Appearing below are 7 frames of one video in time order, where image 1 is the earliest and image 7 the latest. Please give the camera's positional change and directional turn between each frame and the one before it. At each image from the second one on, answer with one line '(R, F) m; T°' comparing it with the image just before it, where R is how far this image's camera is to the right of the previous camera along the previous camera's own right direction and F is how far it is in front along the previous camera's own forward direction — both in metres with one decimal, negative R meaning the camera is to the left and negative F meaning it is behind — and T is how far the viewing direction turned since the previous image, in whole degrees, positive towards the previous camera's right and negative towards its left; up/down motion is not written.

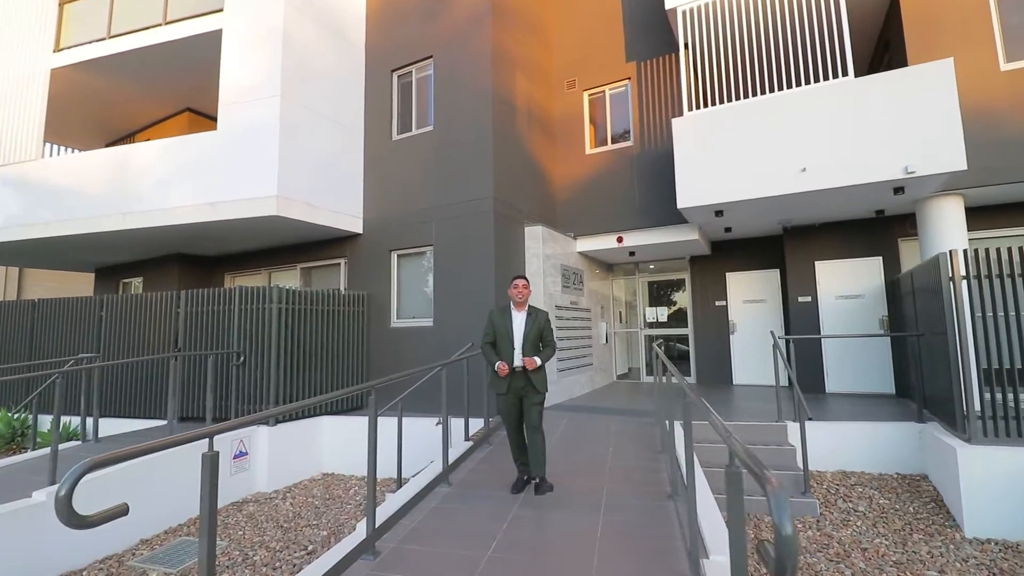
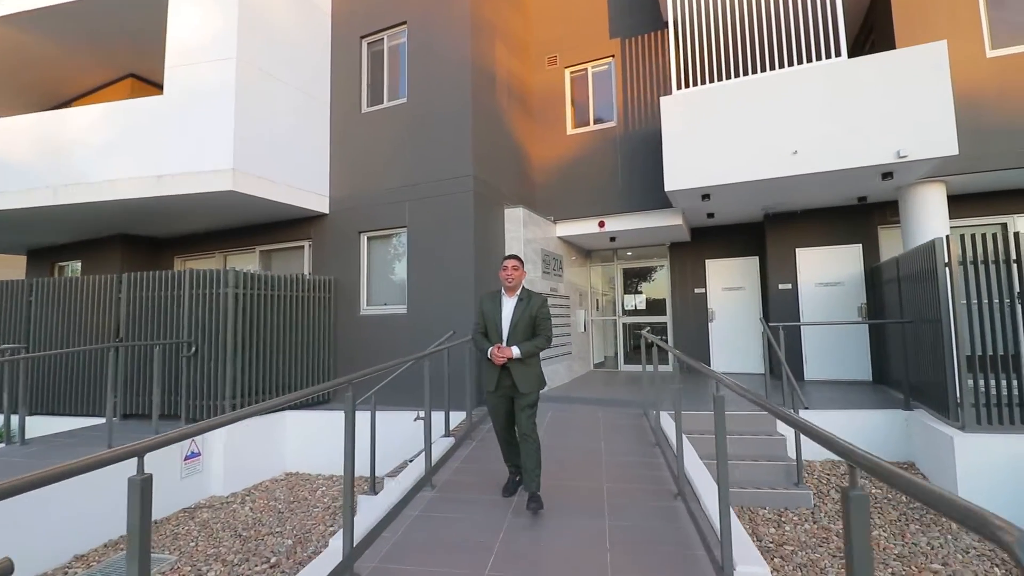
(-0.2, +0.4) m; +4°
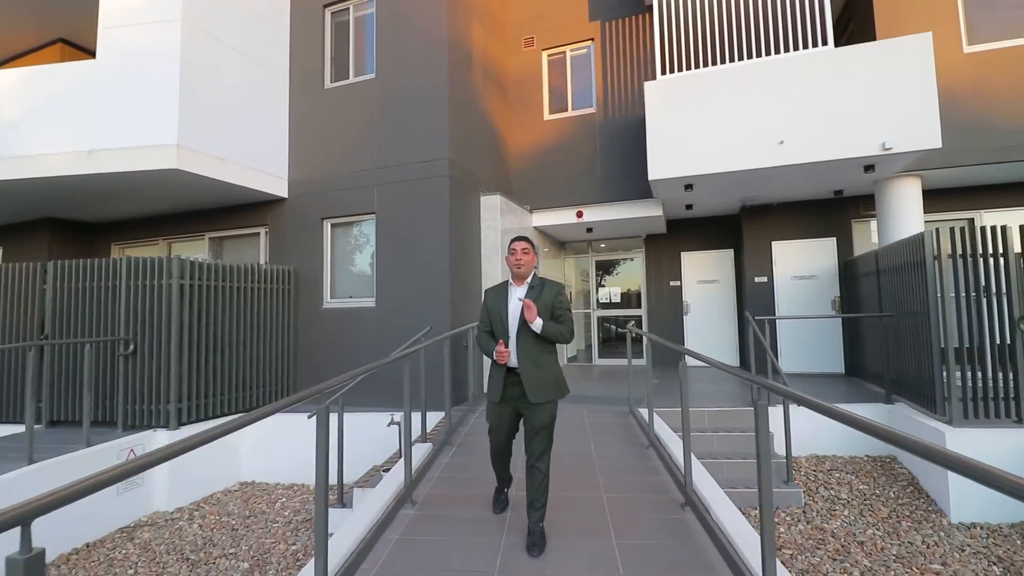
(-0.2, +0.4) m; +4°
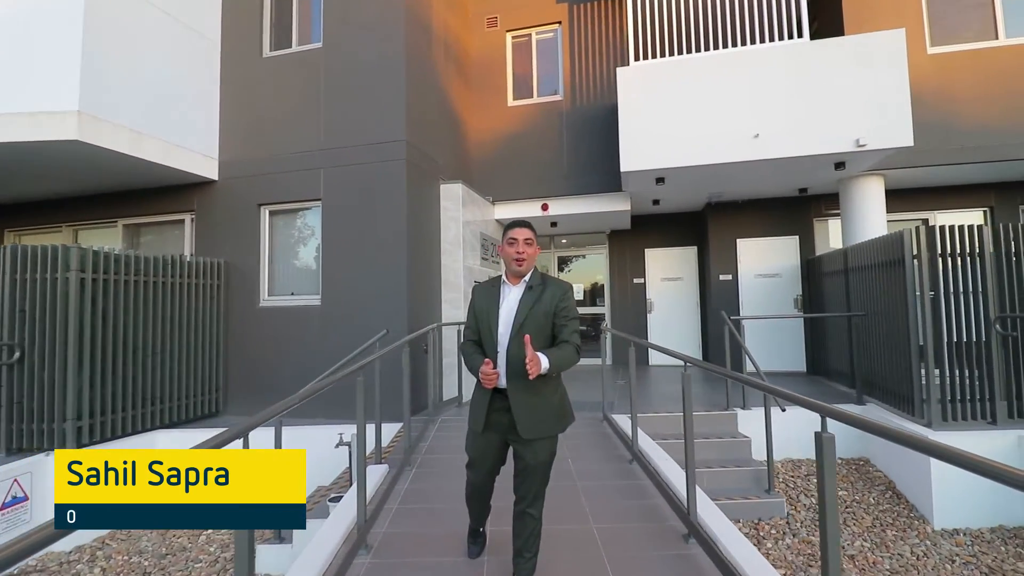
(-0.2, +0.5) m; +6°
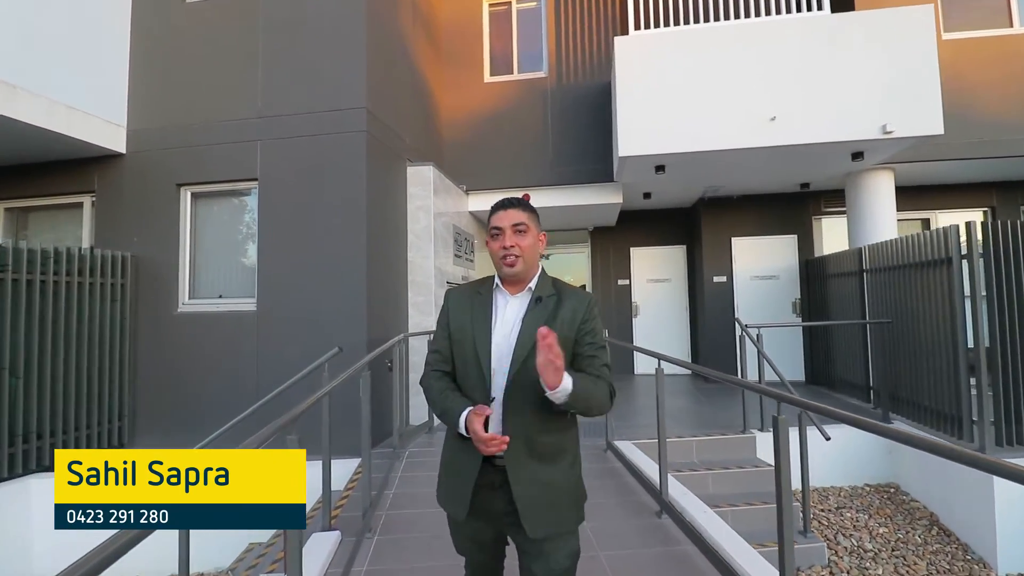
(-0.2, +0.9) m; +4°
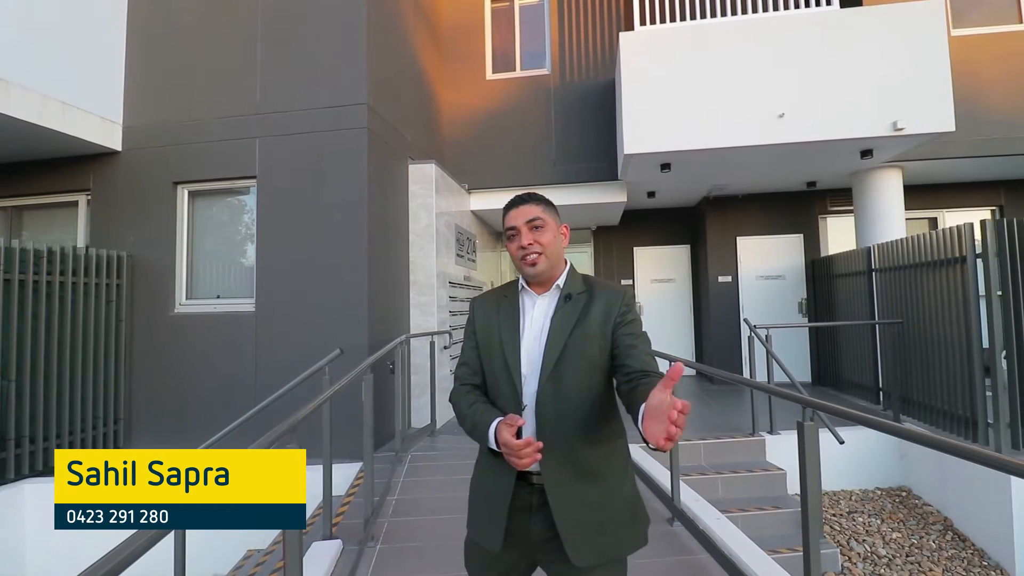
(0.0, +0.1) m; 0°
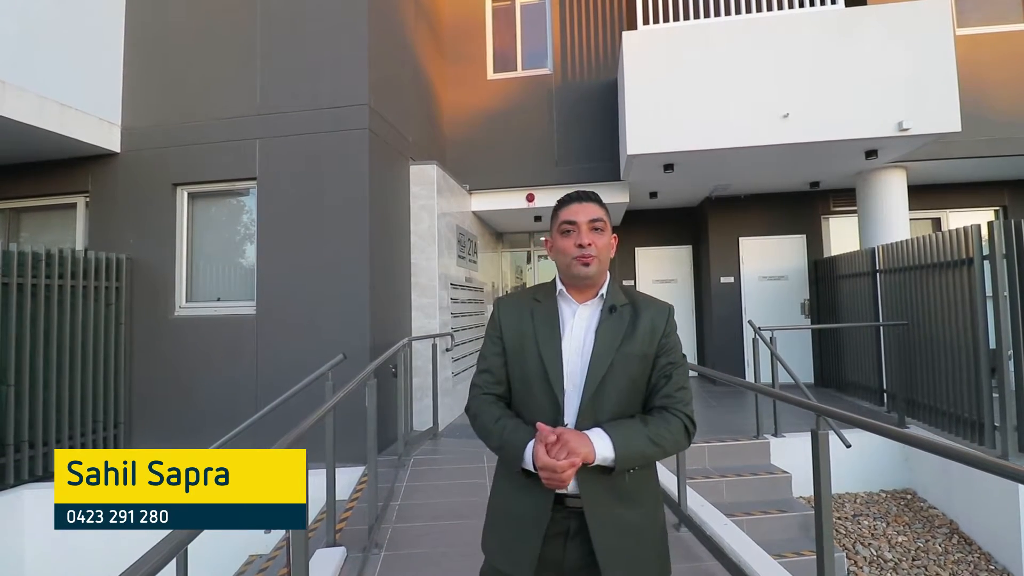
(0.0, 0.0) m; 0°
